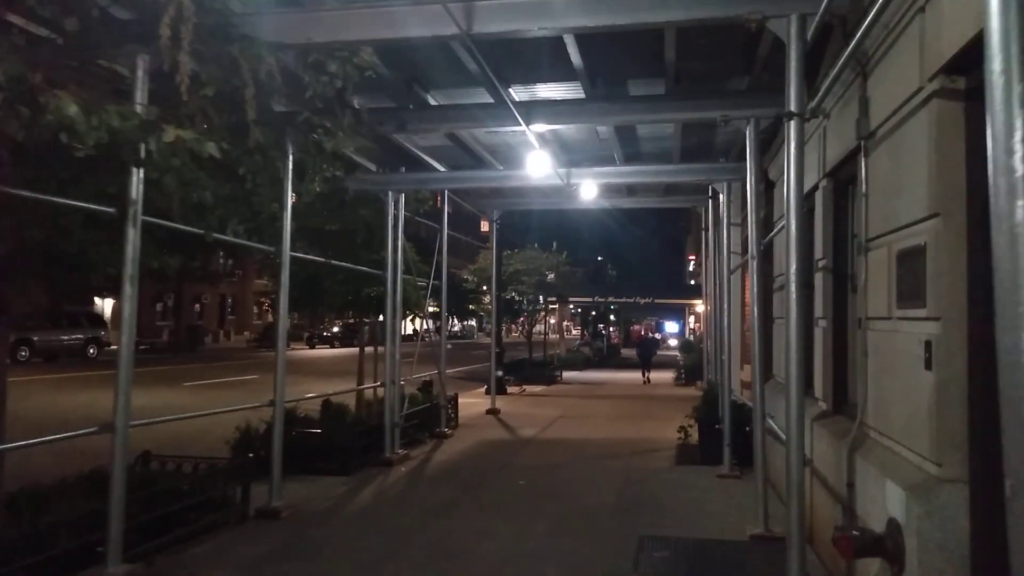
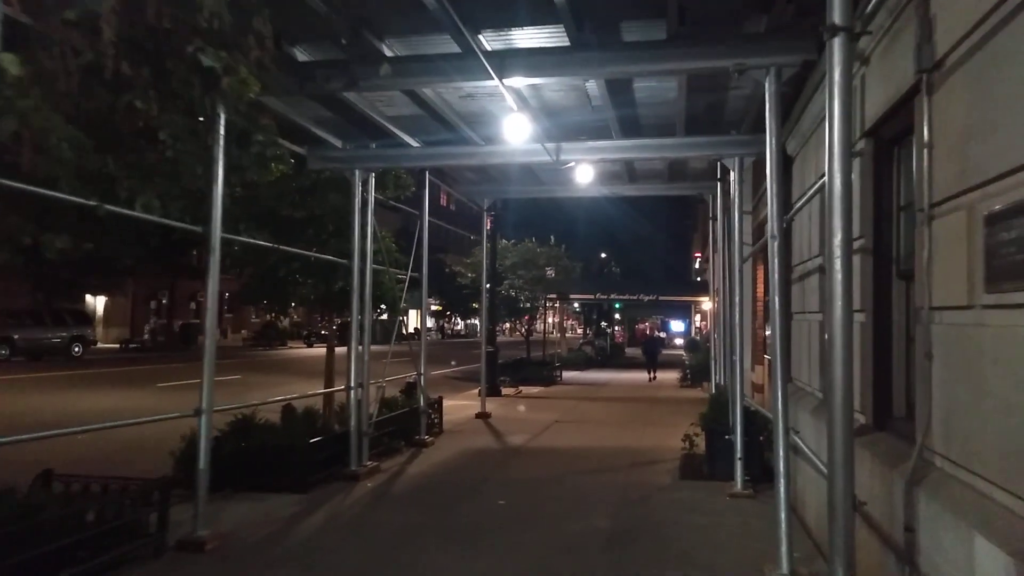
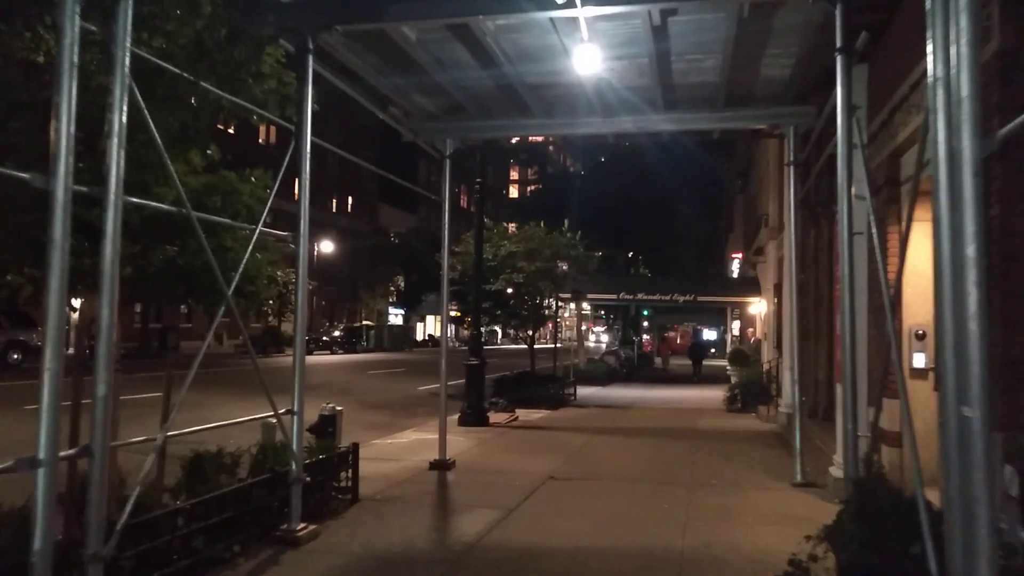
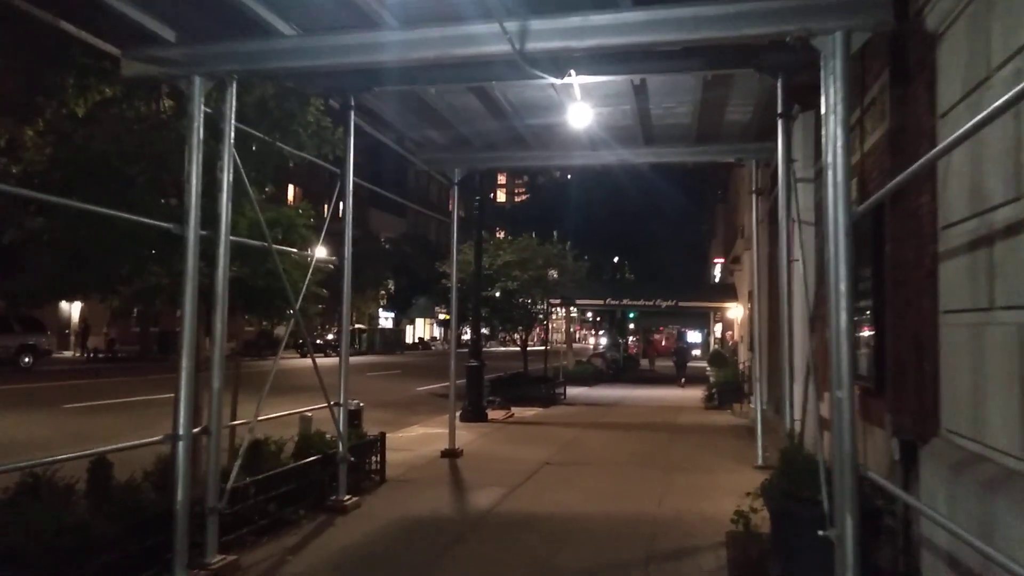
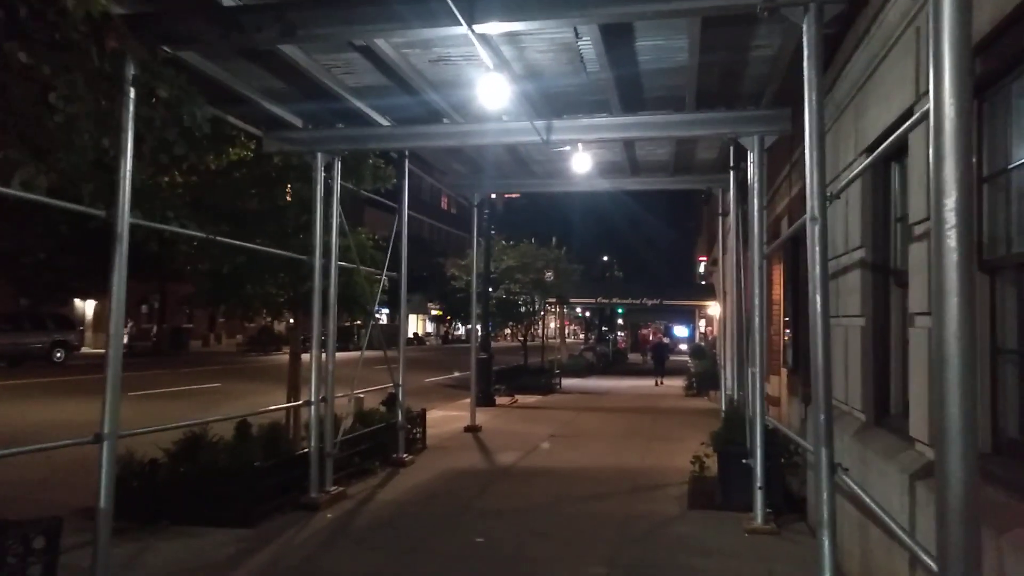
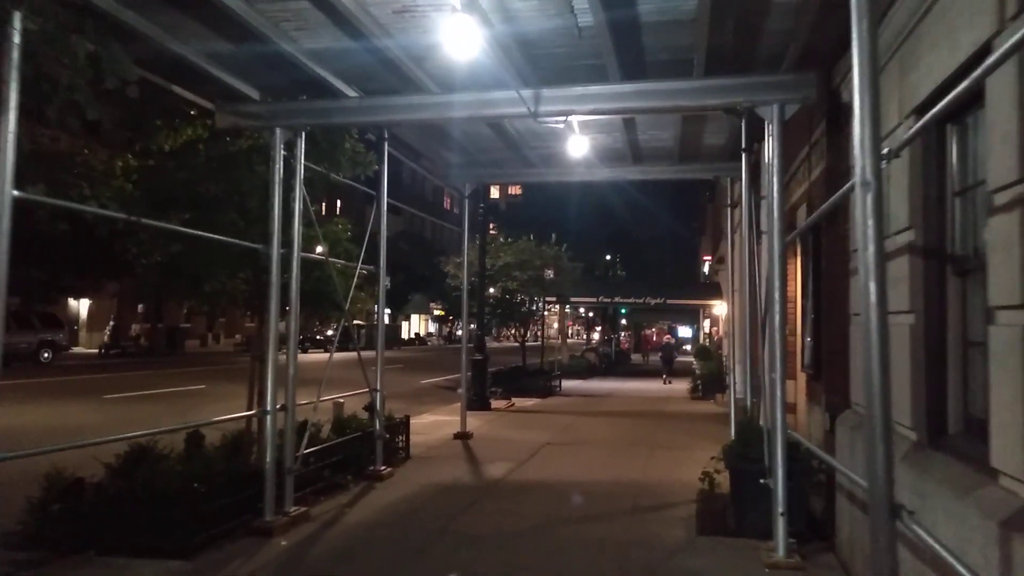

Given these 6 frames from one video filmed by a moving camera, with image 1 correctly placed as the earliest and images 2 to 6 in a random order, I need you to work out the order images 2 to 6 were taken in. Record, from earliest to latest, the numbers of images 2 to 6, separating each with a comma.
2, 5, 6, 4, 3
